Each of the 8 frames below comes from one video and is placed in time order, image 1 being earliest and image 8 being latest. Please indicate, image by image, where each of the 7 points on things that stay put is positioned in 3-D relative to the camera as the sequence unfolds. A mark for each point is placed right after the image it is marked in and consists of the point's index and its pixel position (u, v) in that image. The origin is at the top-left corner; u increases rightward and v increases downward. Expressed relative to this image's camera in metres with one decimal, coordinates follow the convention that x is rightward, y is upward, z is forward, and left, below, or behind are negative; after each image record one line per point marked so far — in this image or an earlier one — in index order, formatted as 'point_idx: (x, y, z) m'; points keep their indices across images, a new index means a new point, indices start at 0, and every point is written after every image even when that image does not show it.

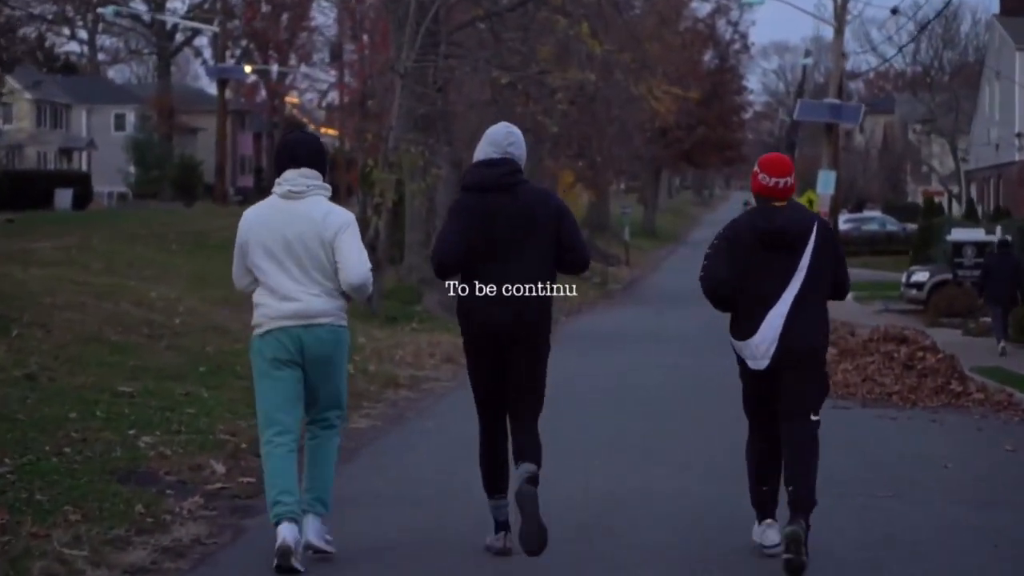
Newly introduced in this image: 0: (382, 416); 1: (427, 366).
0: (-1.0, -1.0, +12.1) m
1: (-0.9, -0.8, +16.0) m
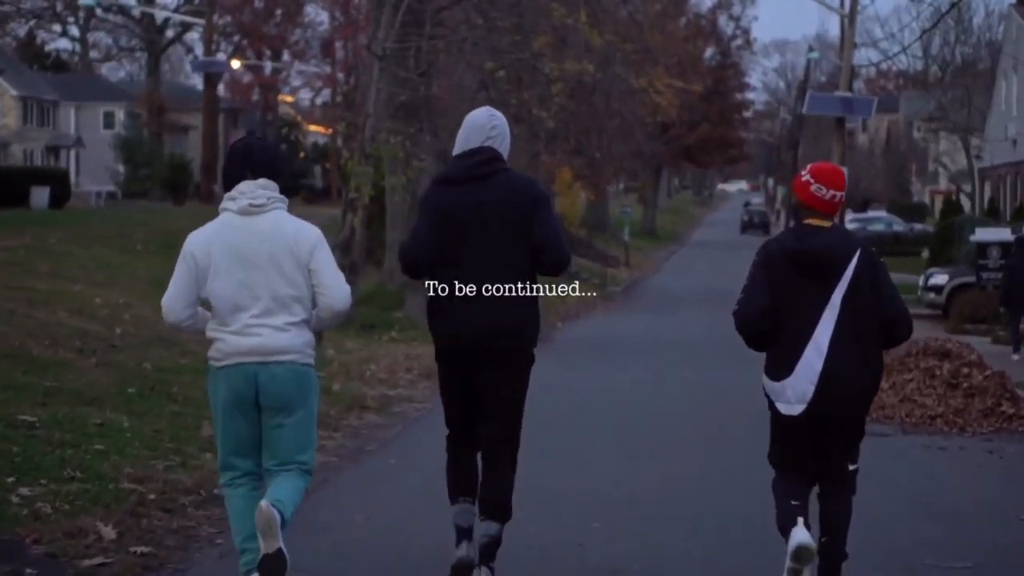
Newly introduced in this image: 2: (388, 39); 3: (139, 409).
0: (-1.1, -1.0, +10.2) m
1: (-1.0, -0.8, +14.0) m
2: (-1.5, +3.0, +19.7) m
3: (-2.4, -0.8, +10.3) m
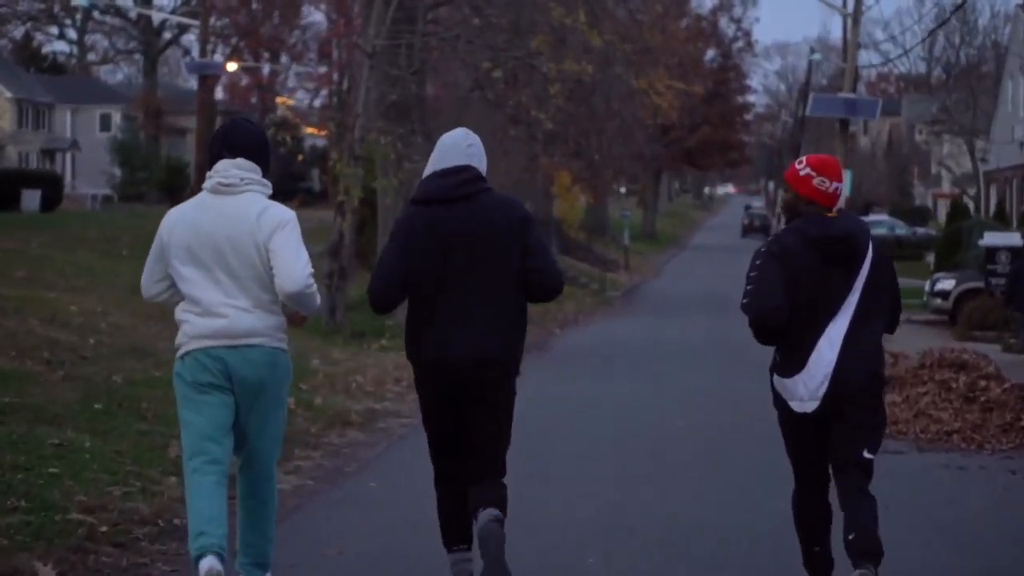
0: (-1.2, -1.1, +9.5) m
1: (-1.0, -0.9, +13.3) m
2: (-1.6, +3.0, +19.0) m
3: (-2.4, -0.8, +9.6) m
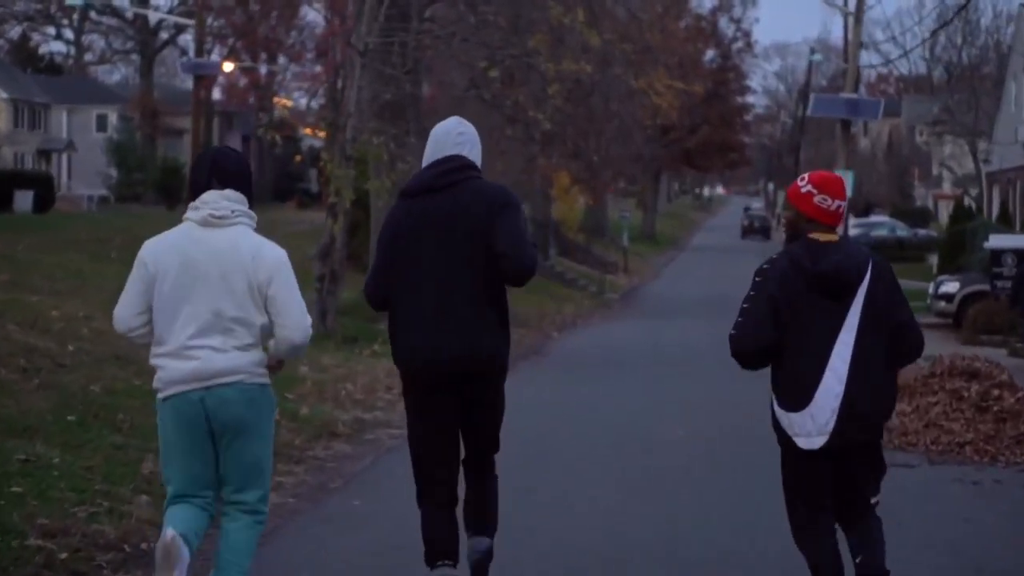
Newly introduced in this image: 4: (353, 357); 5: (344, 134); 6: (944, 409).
0: (-1.2, -1.1, +9.0) m
1: (-1.1, -0.9, +12.9) m
2: (-1.6, +2.9, +18.6) m
3: (-2.5, -0.9, +9.1) m
4: (-1.6, -0.7, +16.3) m
5: (-1.9, +1.8, +18.5) m
6: (+3.2, -0.9, +12.1) m
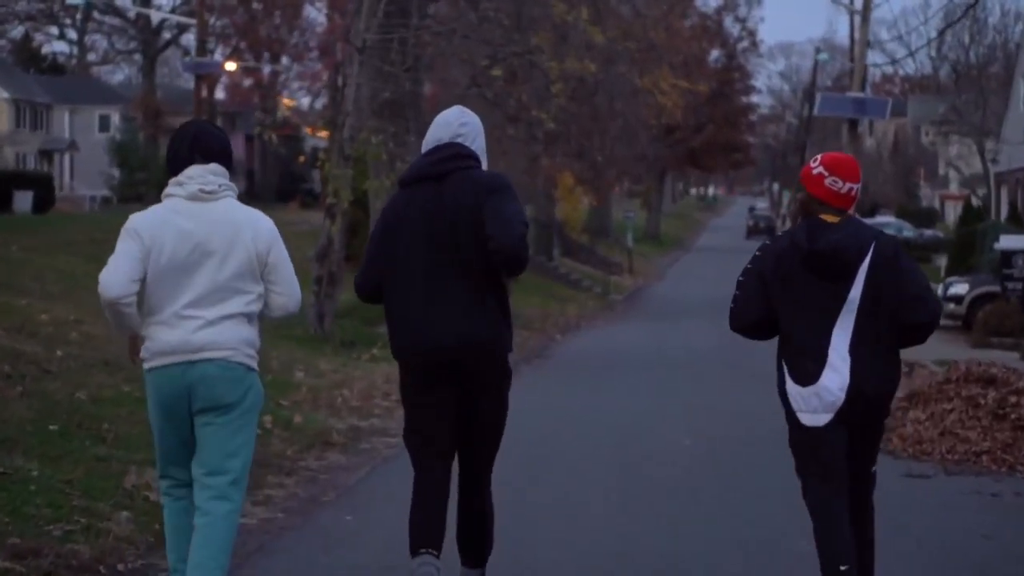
0: (-1.2, -1.2, +8.7) m
1: (-1.1, -1.0, +12.5) m
2: (-1.6, +2.9, +18.2) m
3: (-2.5, -0.9, +8.7) m
4: (-1.6, -0.7, +15.9) m
5: (-1.9, +1.7, +18.1) m
6: (+3.2, -0.9, +11.7) m
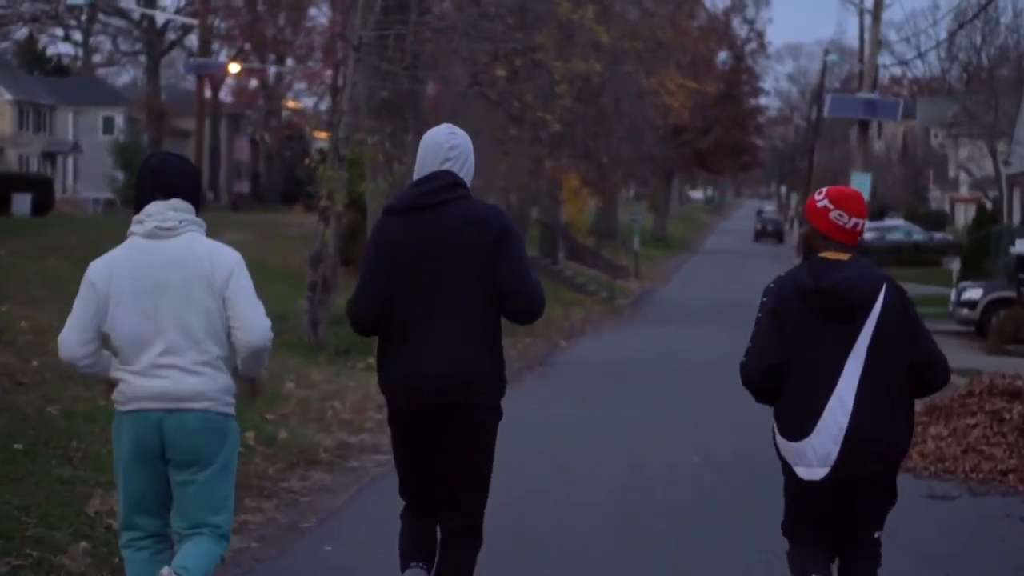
0: (-1.2, -1.2, +8.0) m
1: (-1.1, -1.0, +11.9) m
2: (-1.6, +2.8, +17.6) m
3: (-2.5, -0.9, +8.1) m
4: (-1.6, -0.8, +15.3) m
5: (-1.9, +1.7, +17.5) m
6: (+3.2, -1.0, +11.0) m
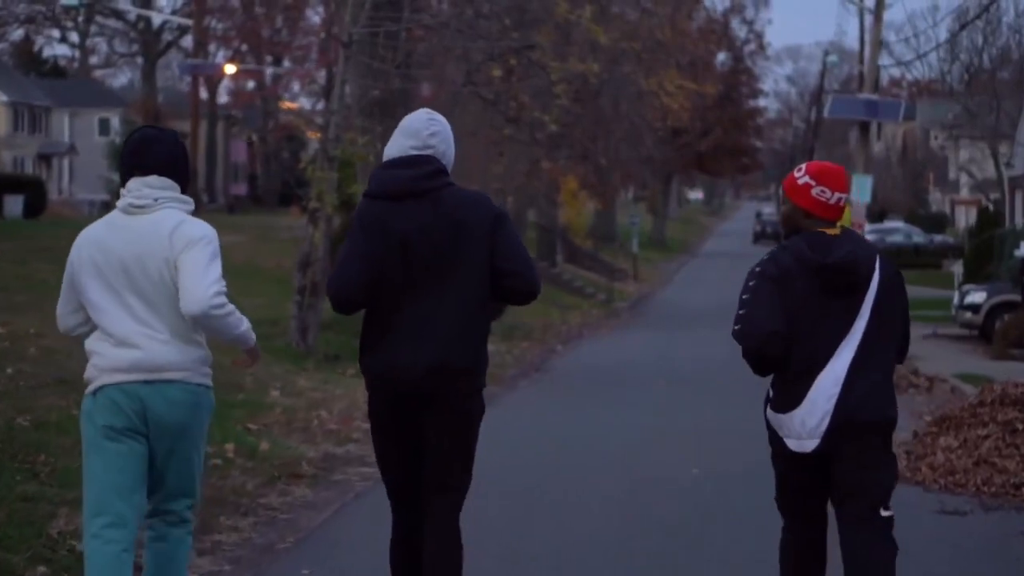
0: (-1.3, -1.2, +7.6) m
1: (-1.1, -1.1, +11.4) m
2: (-1.6, +2.8, +17.1) m
3: (-2.5, -1.0, +7.7) m
4: (-1.6, -0.8, +14.8) m
5: (-2.0, +1.6, +17.1) m
6: (+3.2, -1.0, +10.6) m
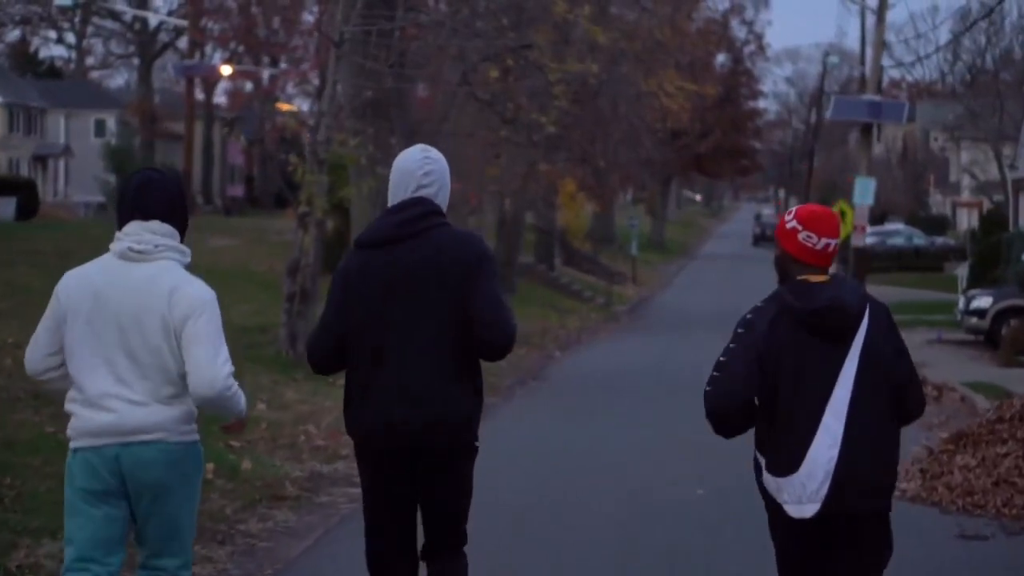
0: (-1.3, -1.3, +7.1) m
1: (-1.2, -1.1, +10.9) m
2: (-1.7, +2.7, +16.6) m
3: (-2.6, -1.0, +7.2) m
4: (-1.7, -0.9, +14.3) m
5: (-2.0, +1.6, +16.6) m
6: (+3.1, -1.1, +10.1) m
